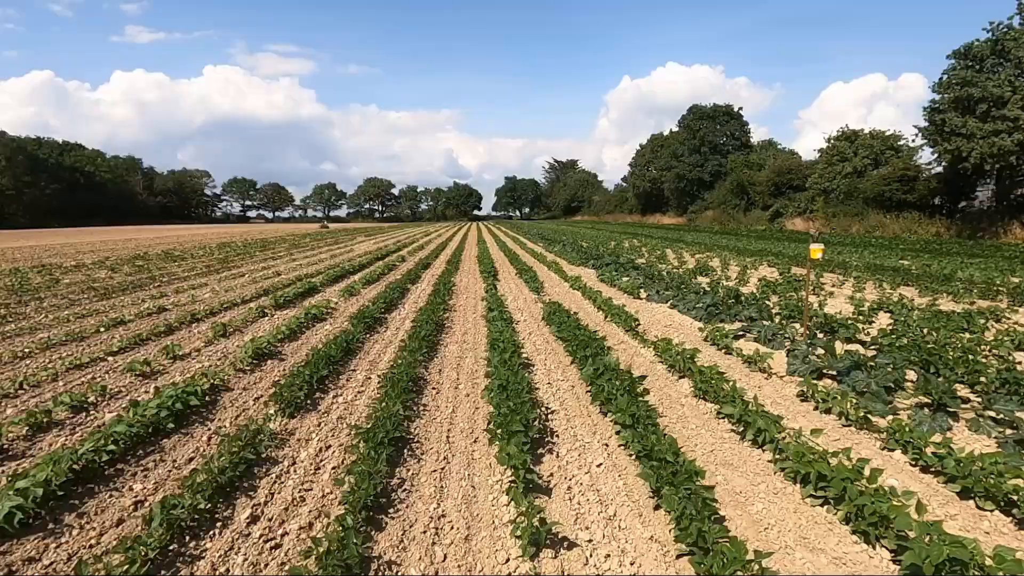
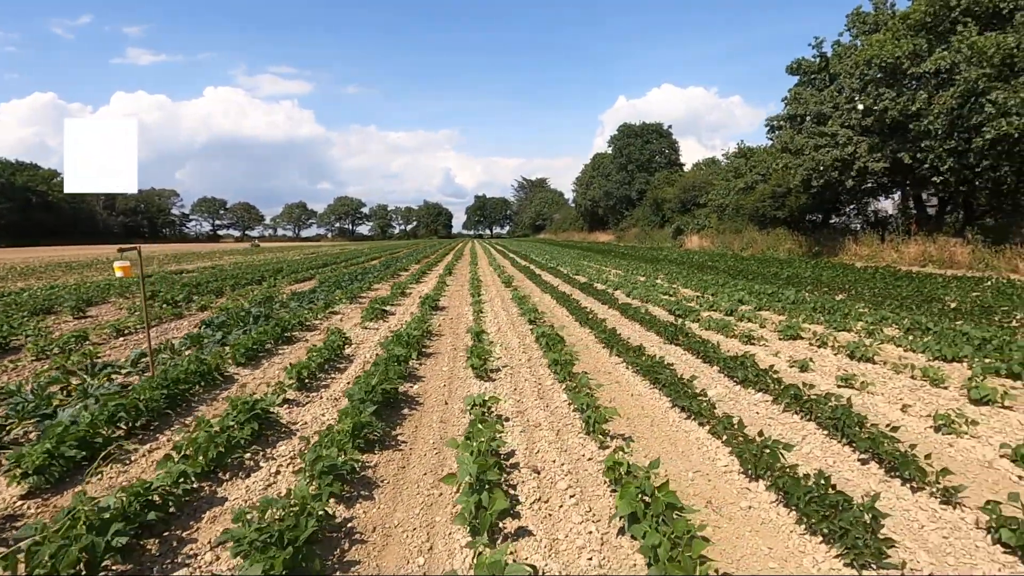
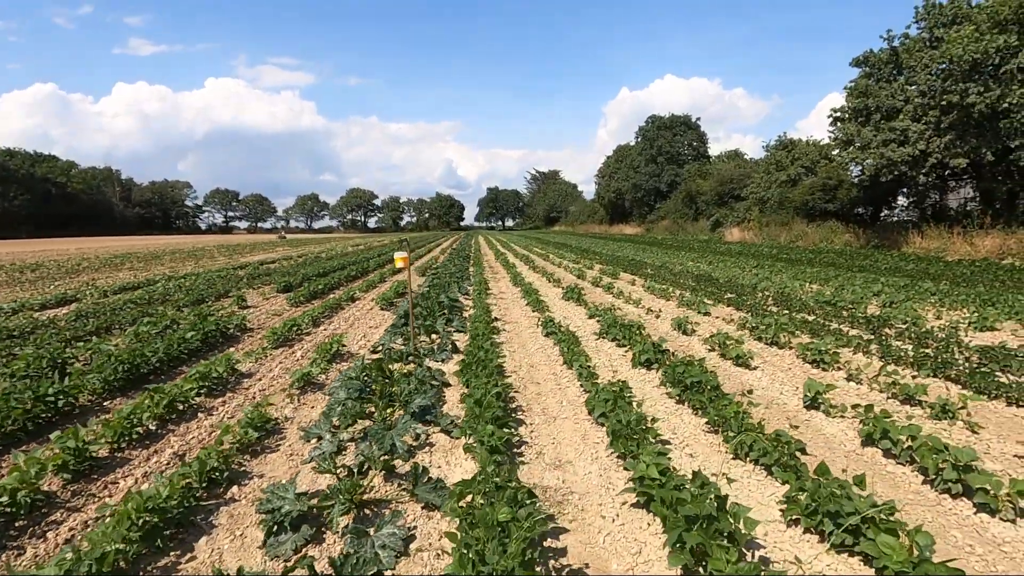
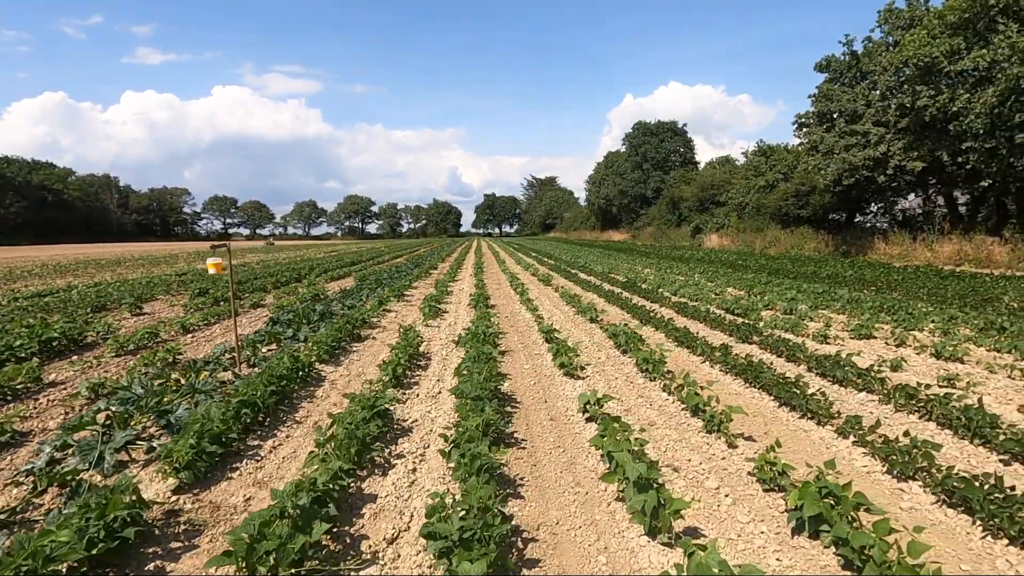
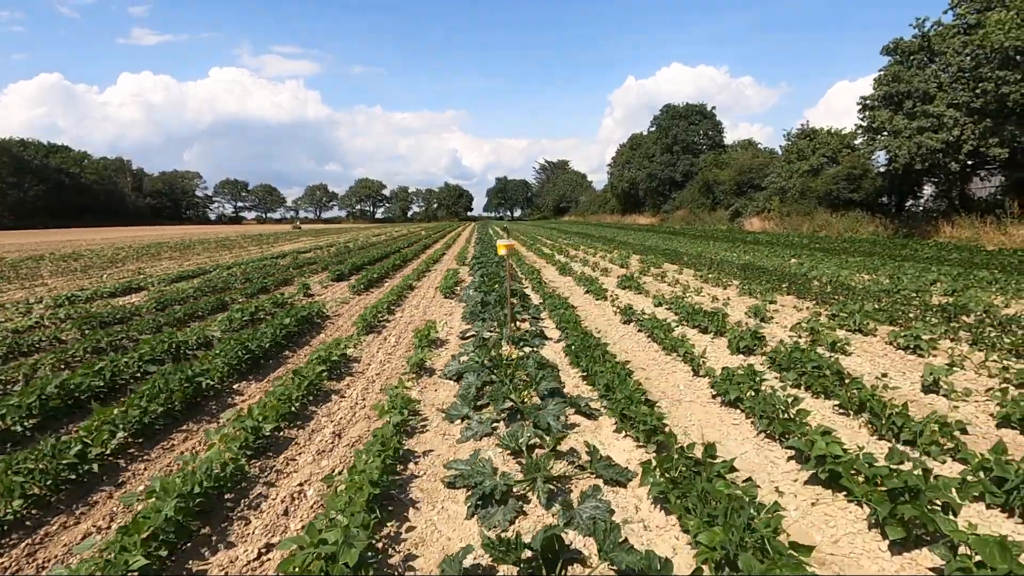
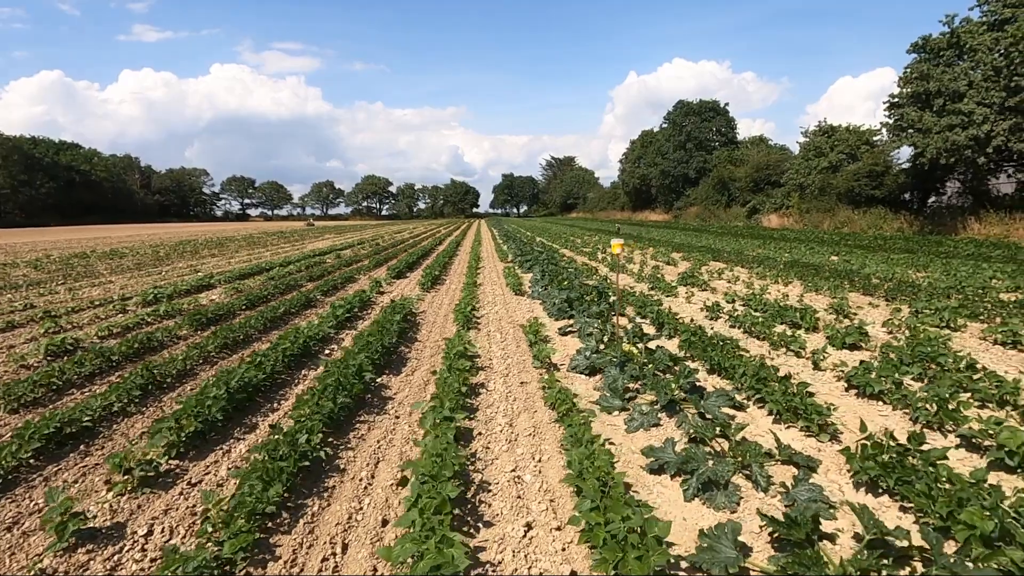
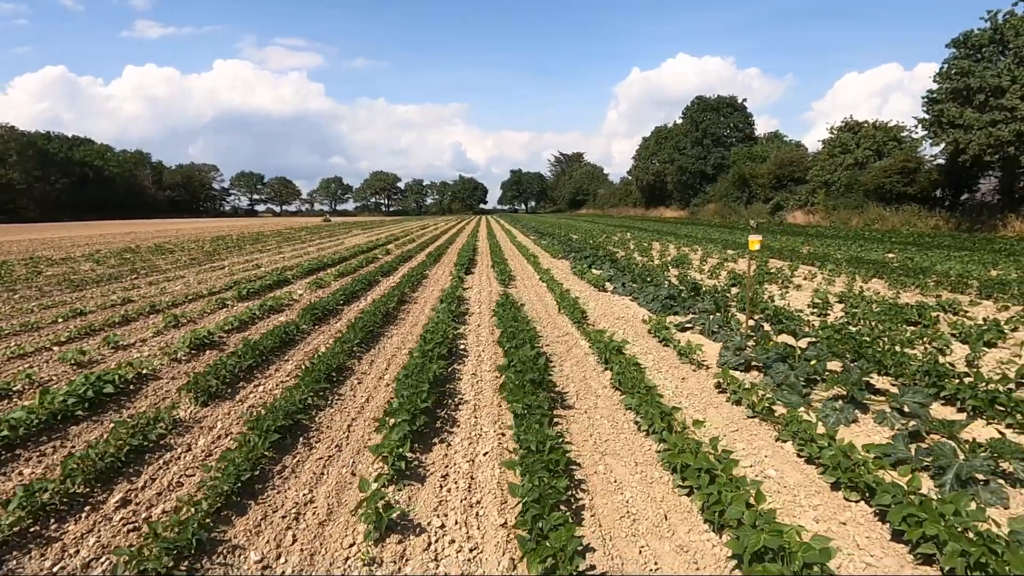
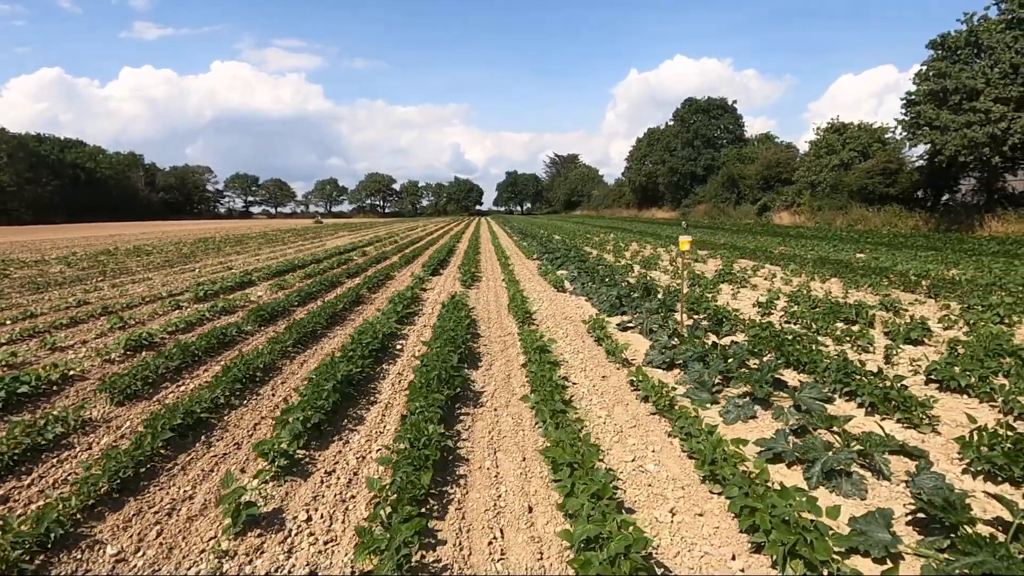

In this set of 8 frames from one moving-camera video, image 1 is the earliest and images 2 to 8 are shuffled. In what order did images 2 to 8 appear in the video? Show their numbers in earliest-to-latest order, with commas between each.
7, 8, 6, 5, 3, 4, 2
